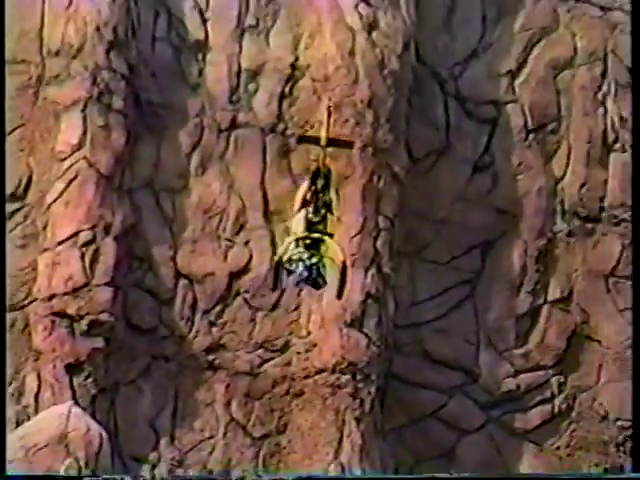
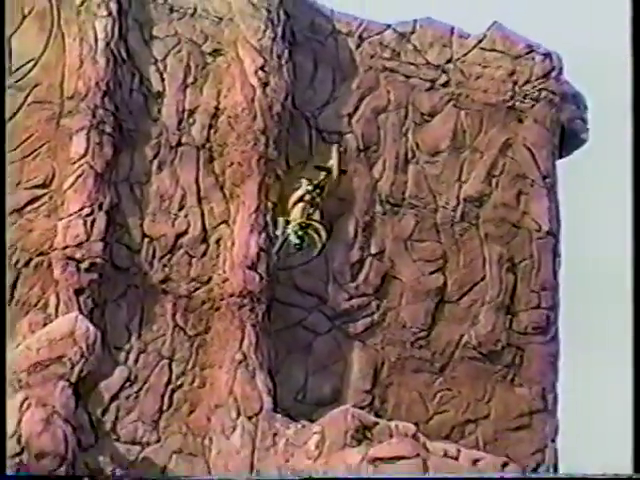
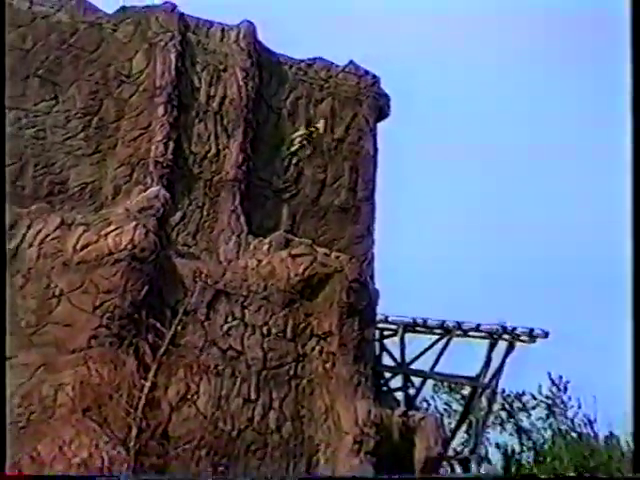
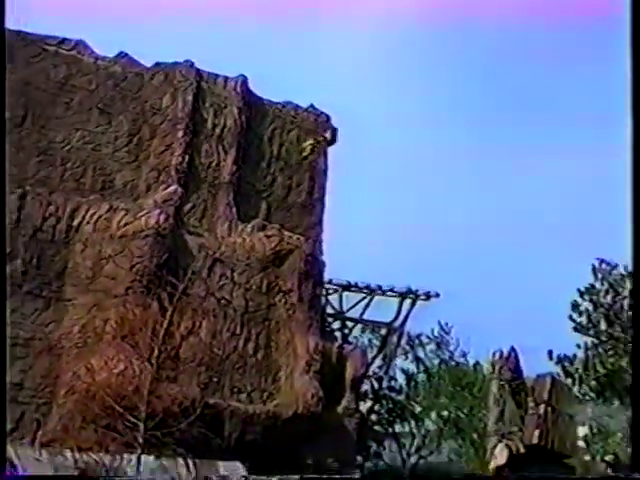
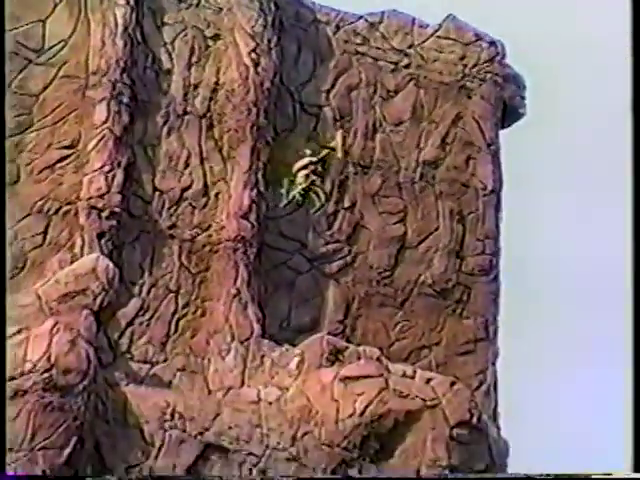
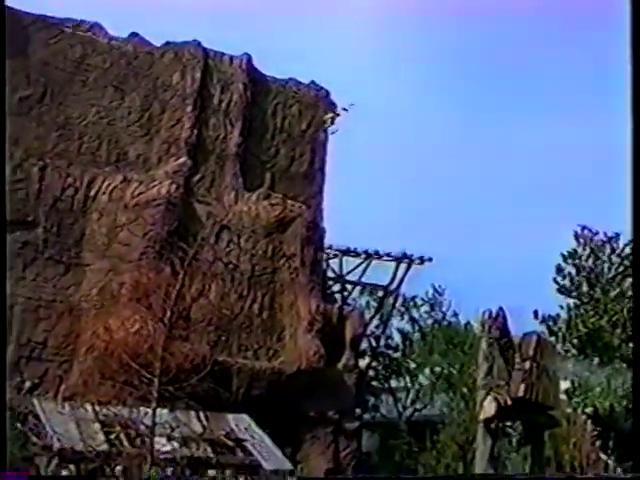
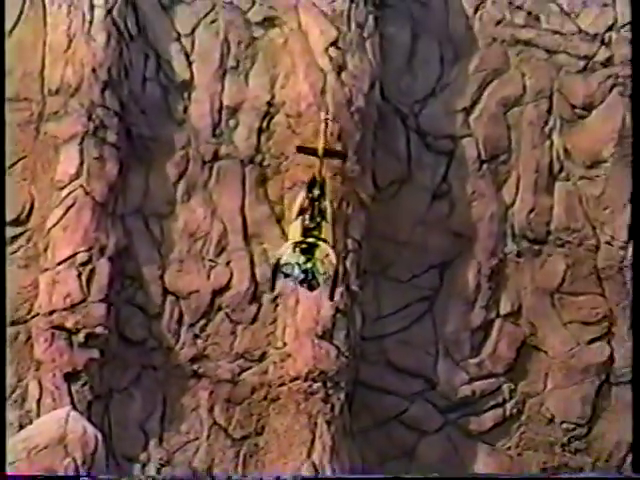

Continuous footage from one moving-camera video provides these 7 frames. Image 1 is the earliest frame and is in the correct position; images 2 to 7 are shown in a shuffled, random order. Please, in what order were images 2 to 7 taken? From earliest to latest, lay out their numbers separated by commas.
7, 2, 5, 3, 4, 6
